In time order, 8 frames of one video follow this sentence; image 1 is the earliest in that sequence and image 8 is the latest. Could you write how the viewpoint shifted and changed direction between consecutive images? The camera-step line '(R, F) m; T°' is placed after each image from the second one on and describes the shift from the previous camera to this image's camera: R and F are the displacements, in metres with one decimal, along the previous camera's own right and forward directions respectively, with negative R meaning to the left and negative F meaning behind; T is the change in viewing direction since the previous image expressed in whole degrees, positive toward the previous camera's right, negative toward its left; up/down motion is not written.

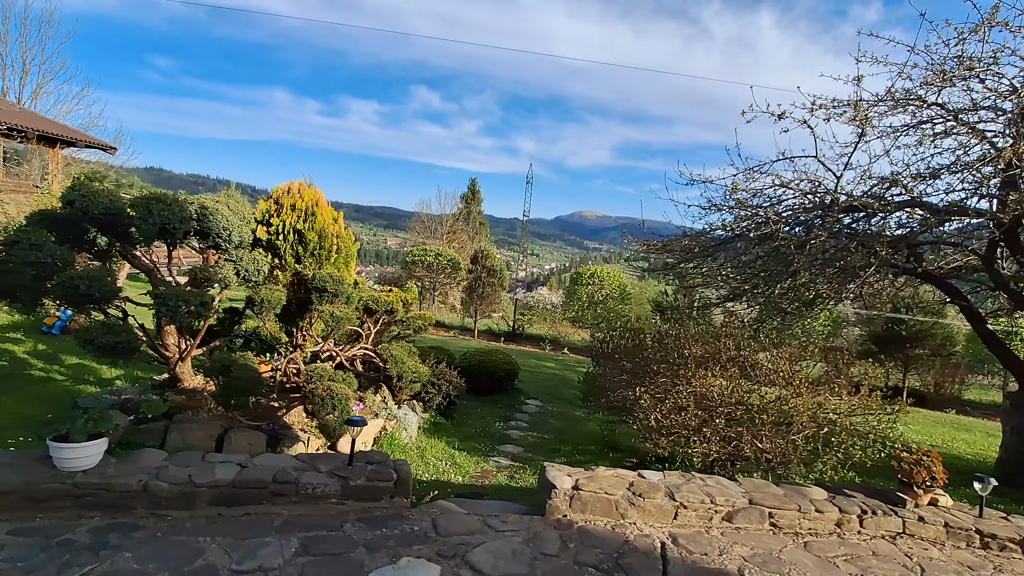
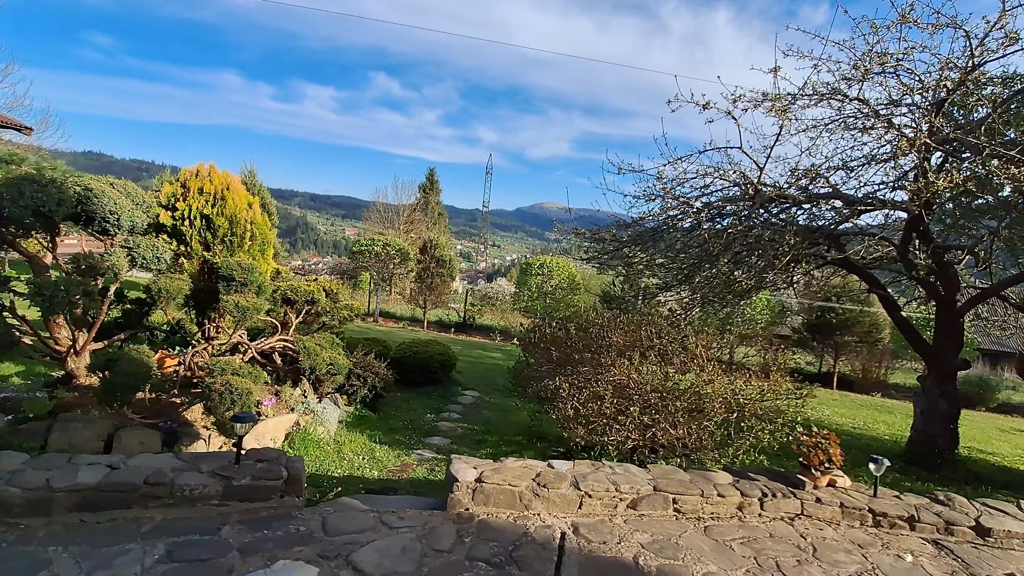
(+0.3, +0.1) m; +4°
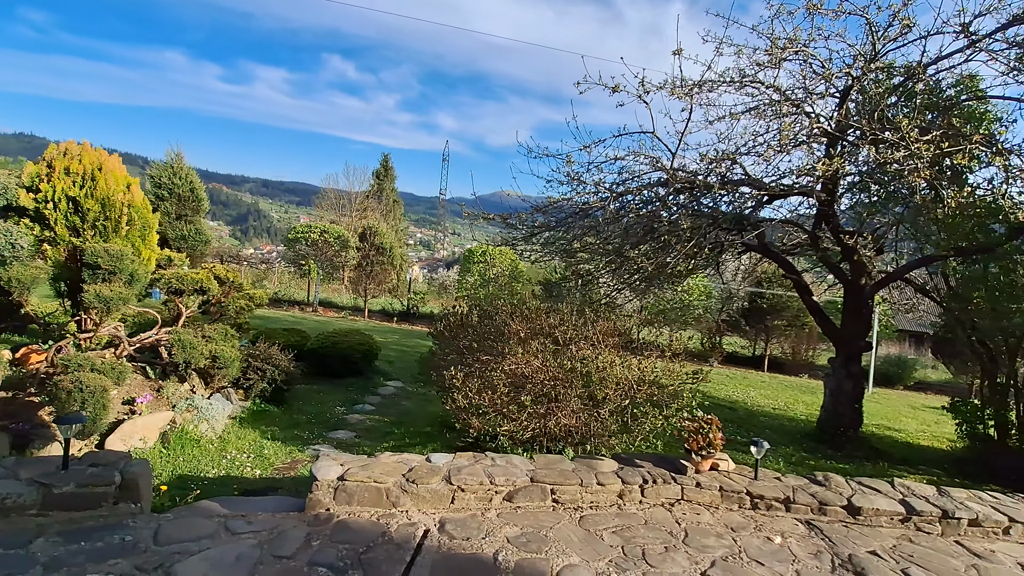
(+0.5, +0.1) m; +4°
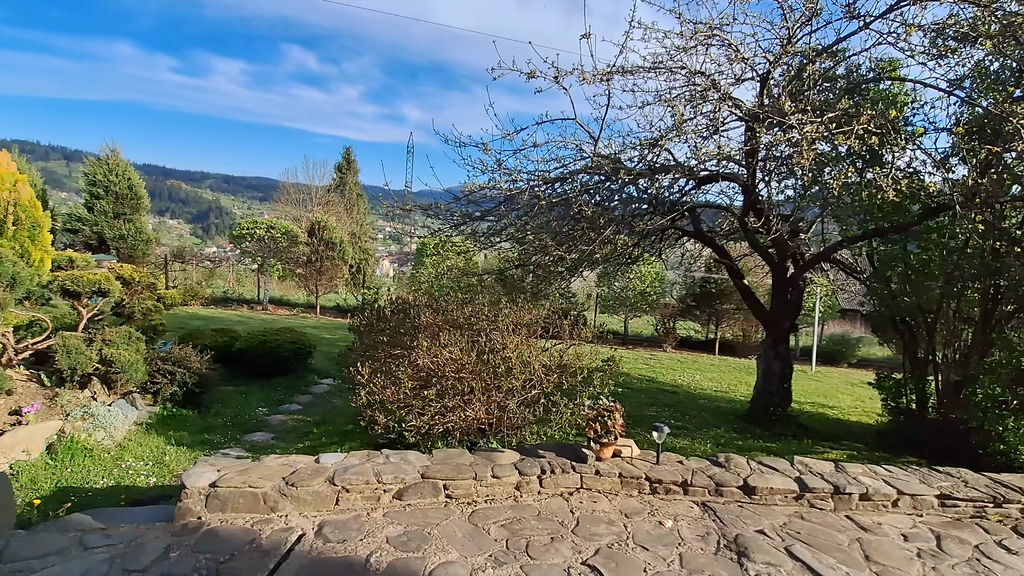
(+0.4, +0.1) m; +3°
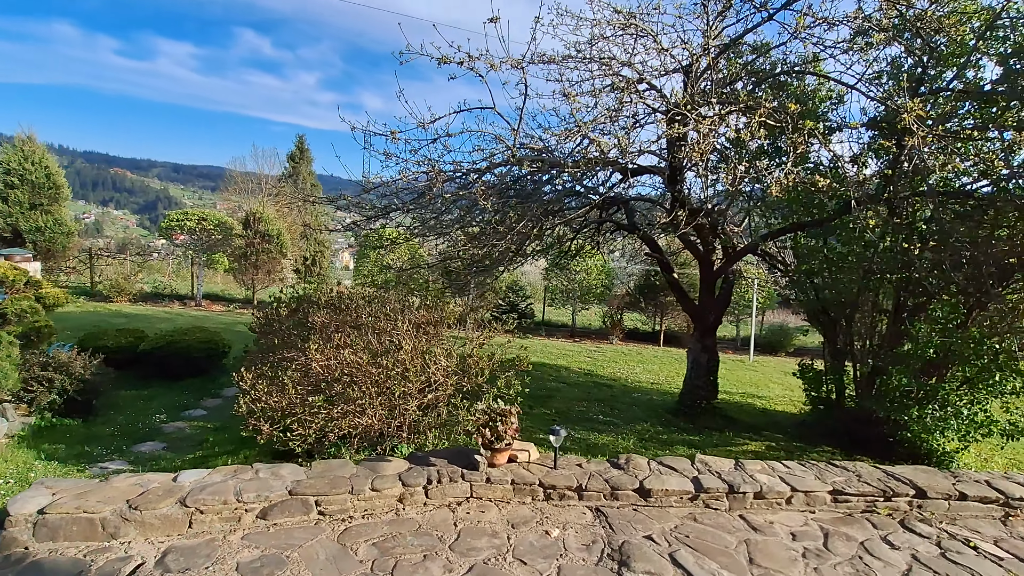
(+0.4, +0.1) m; +4°
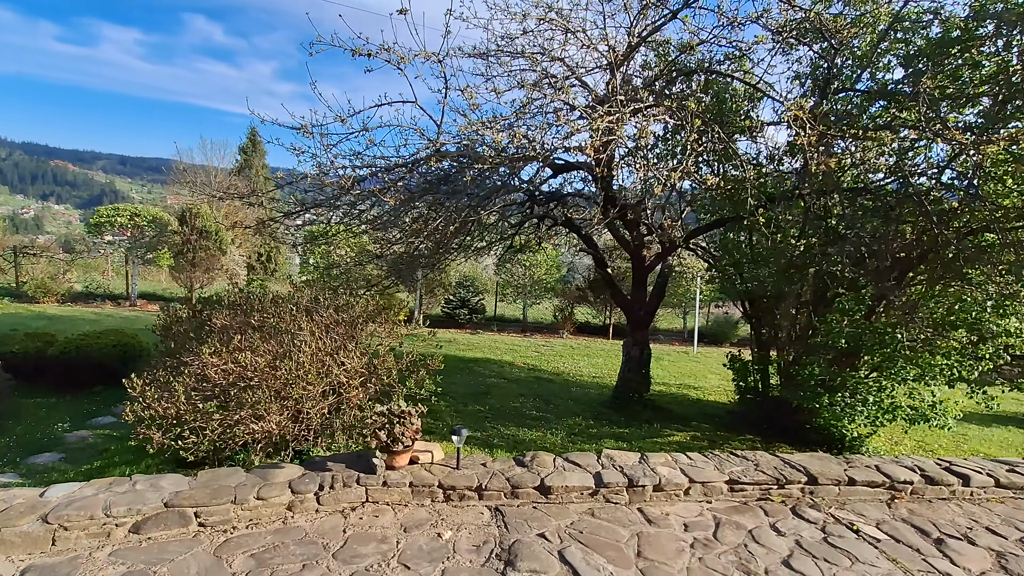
(+0.4, 0.0) m; +4°
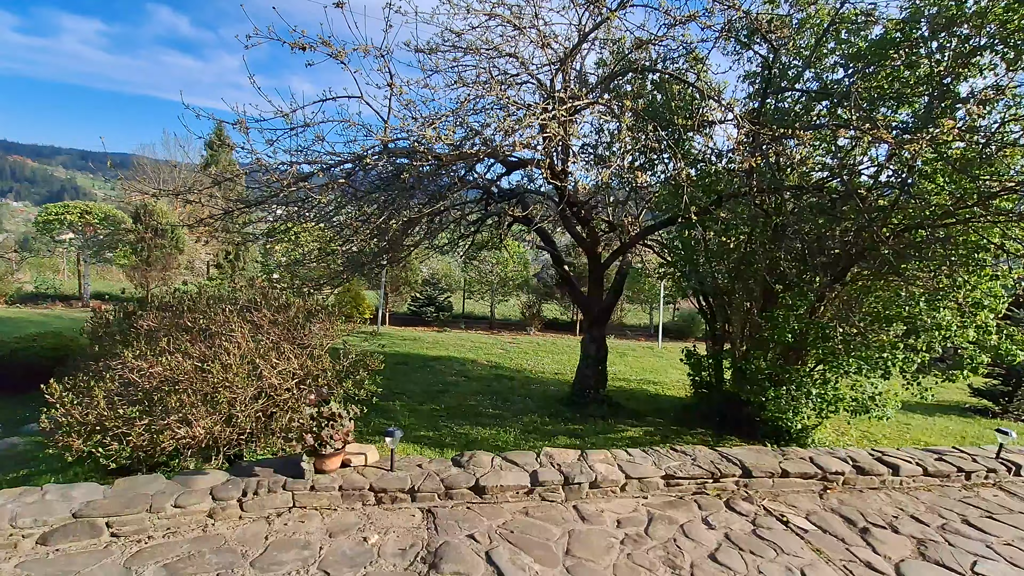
(+0.2, 0.0) m; +3°
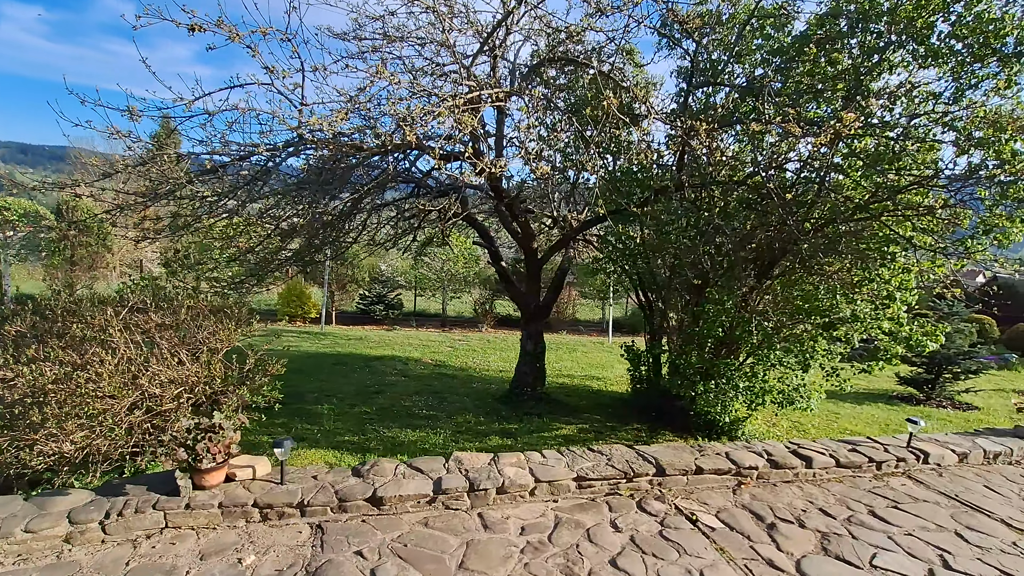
(+0.3, +0.1) m; +4°
